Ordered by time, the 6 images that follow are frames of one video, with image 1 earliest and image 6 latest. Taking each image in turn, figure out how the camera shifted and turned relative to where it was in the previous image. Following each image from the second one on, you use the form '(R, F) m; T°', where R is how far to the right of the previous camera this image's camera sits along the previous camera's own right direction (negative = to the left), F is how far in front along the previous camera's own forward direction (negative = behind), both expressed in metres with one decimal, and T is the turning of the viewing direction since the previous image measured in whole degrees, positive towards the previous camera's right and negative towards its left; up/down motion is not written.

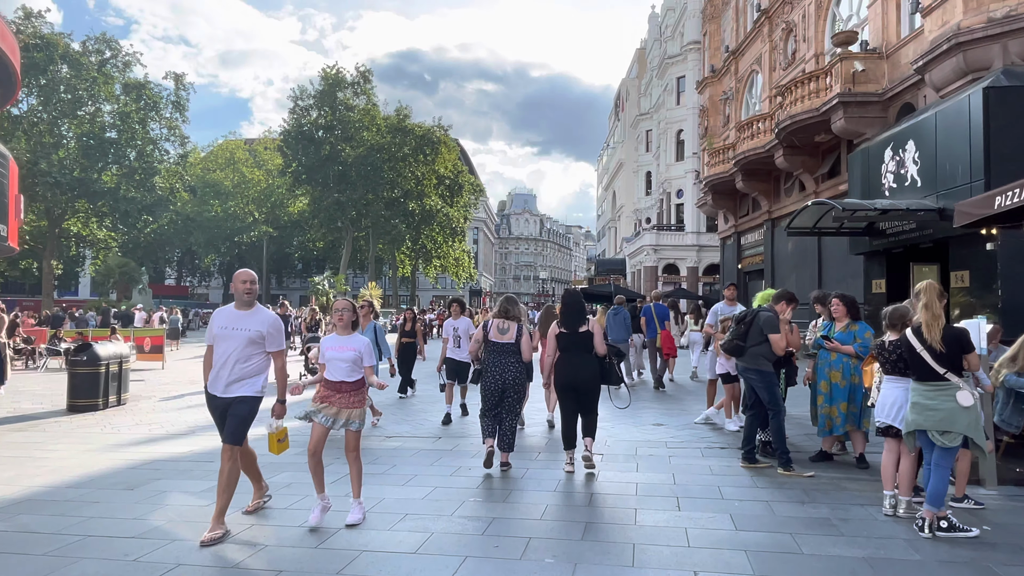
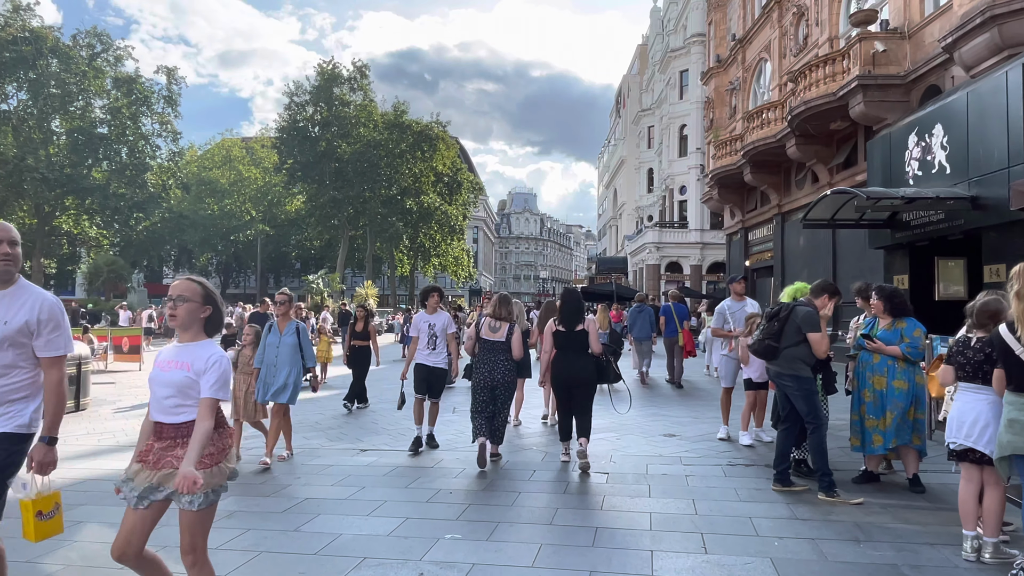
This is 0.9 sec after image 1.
(+0.1, +1.0) m; 0°
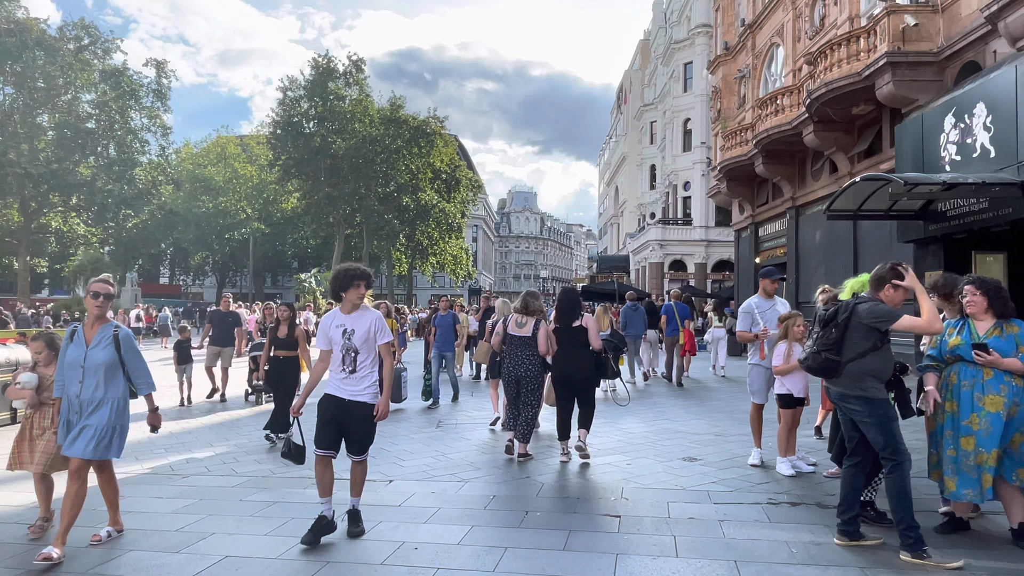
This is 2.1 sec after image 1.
(+0.1, +1.3) m; 0°
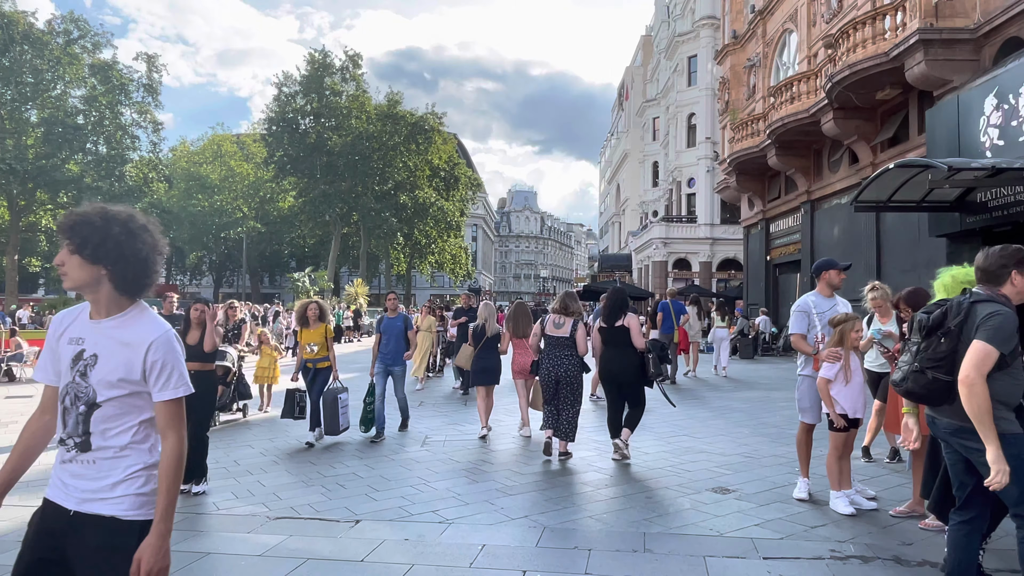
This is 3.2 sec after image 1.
(0.0, +1.1) m; 0°
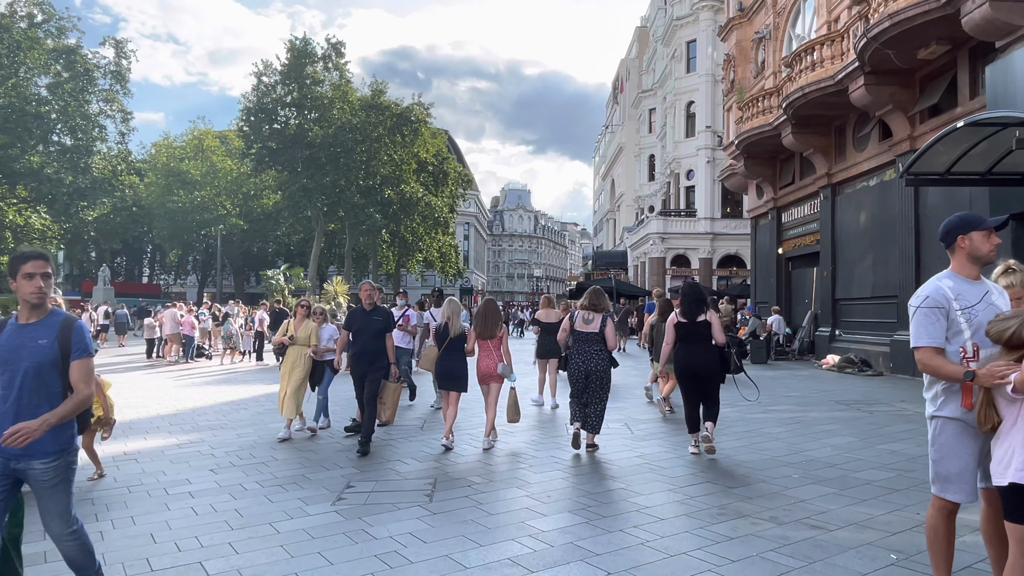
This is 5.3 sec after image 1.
(+0.3, +2.3) m; 0°
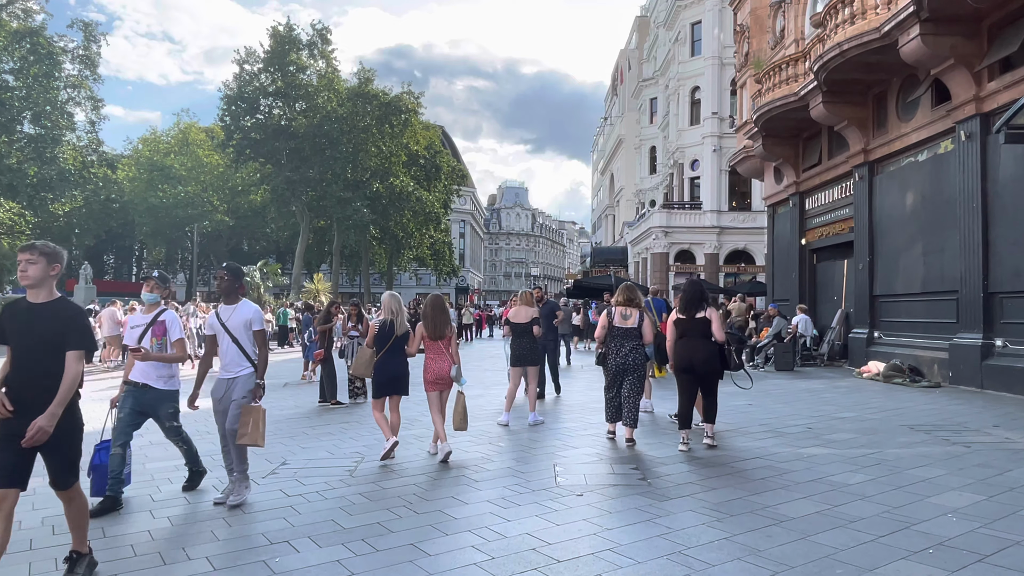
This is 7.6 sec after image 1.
(+0.3, +2.3) m; 0°
